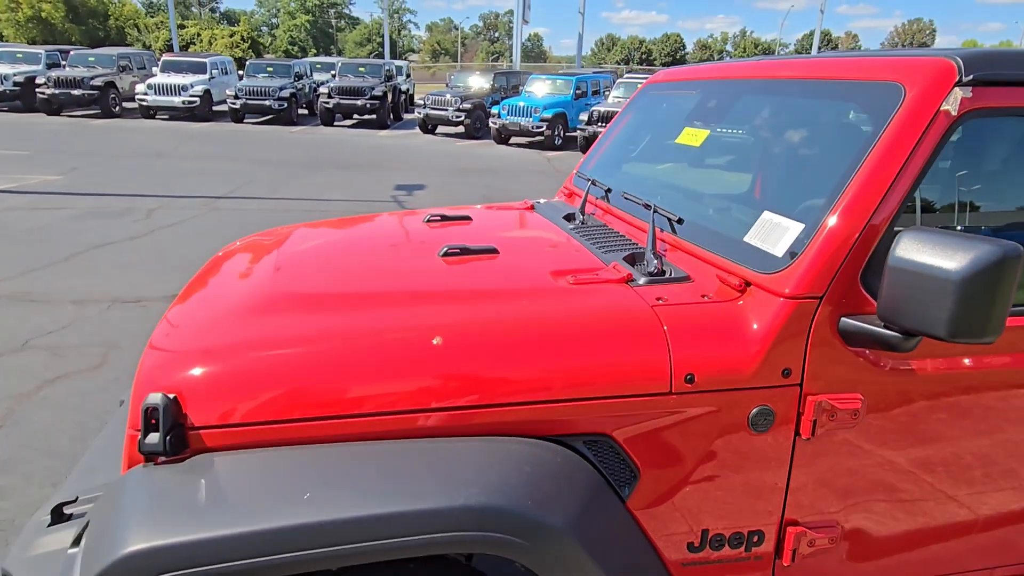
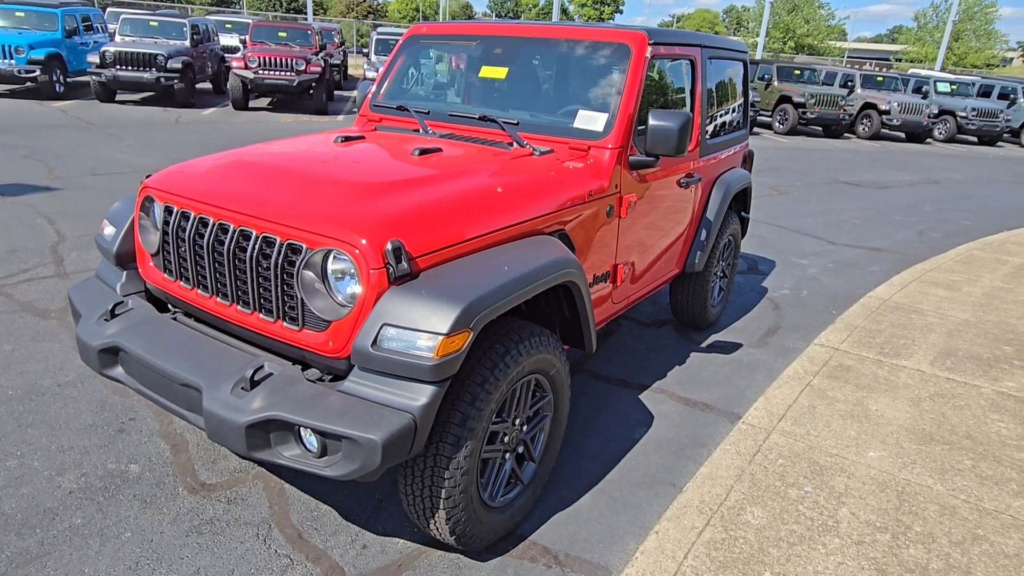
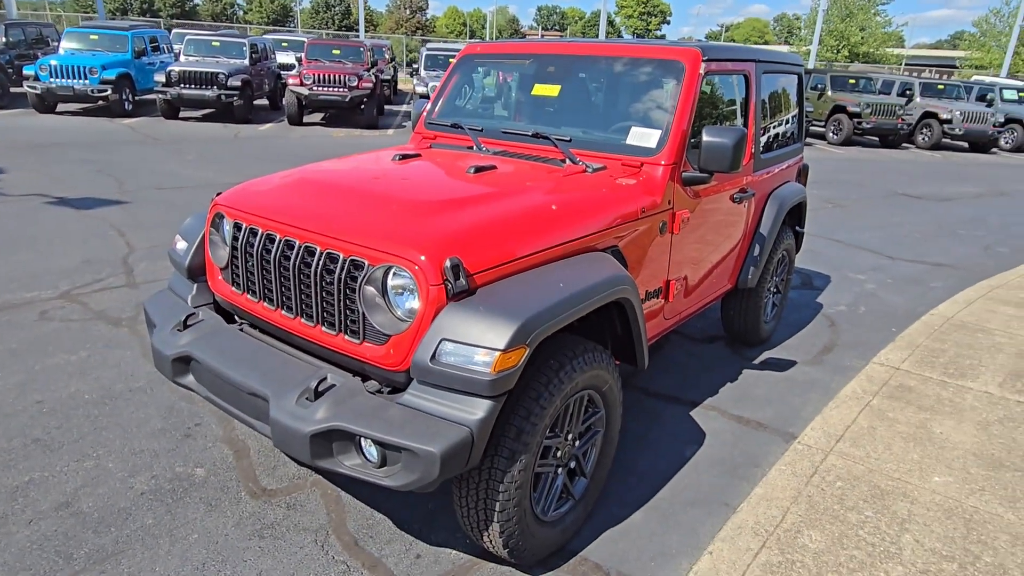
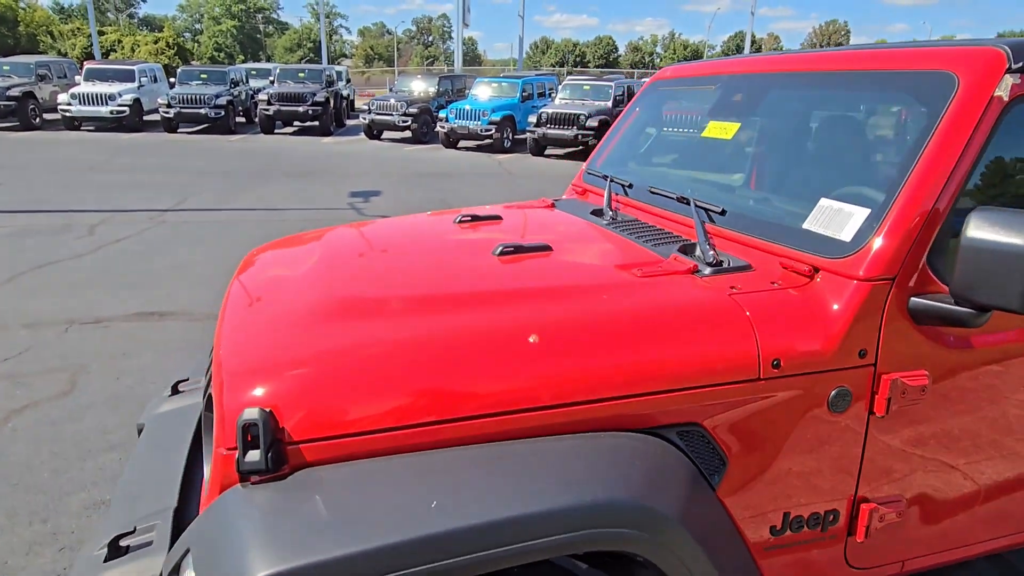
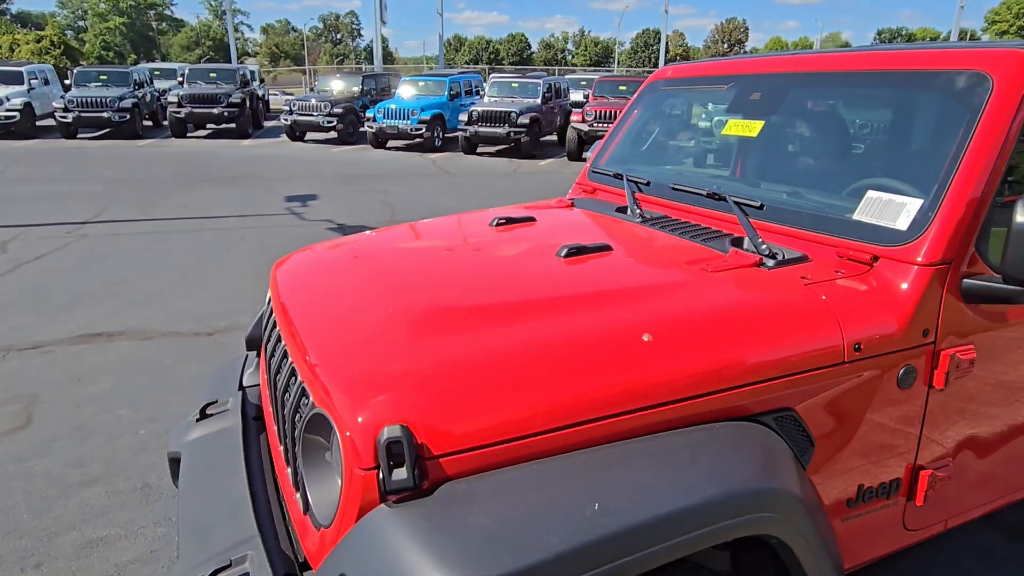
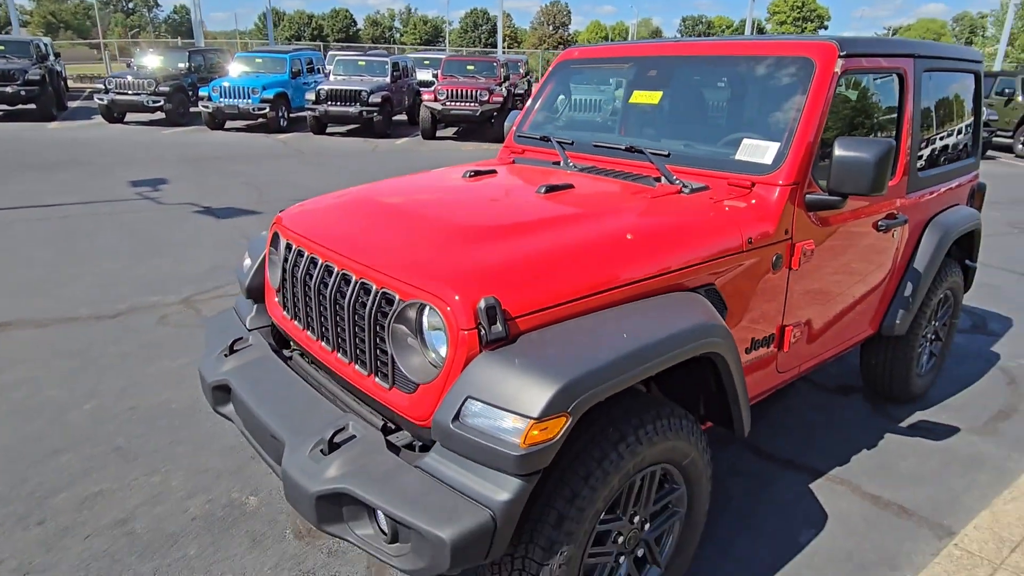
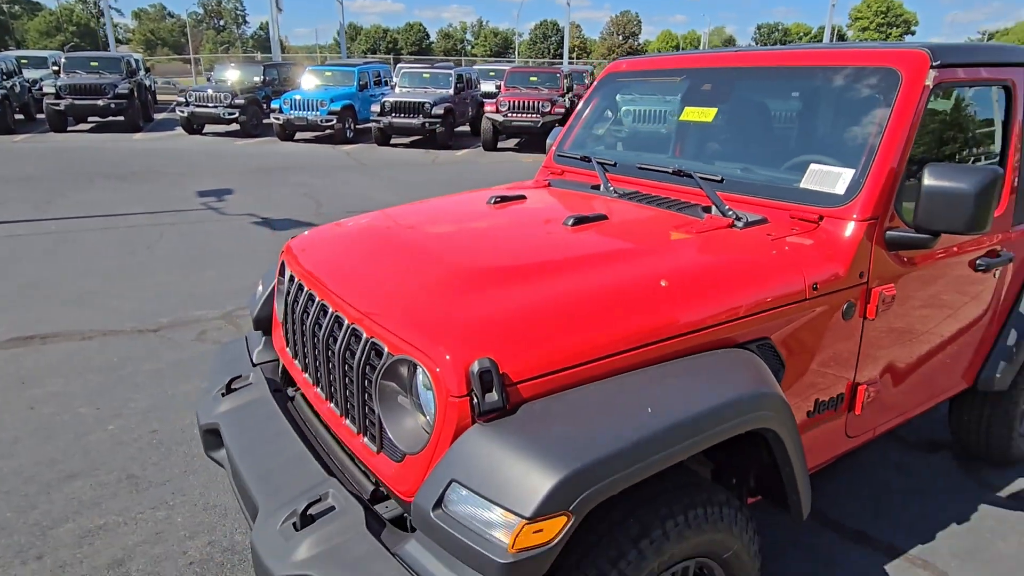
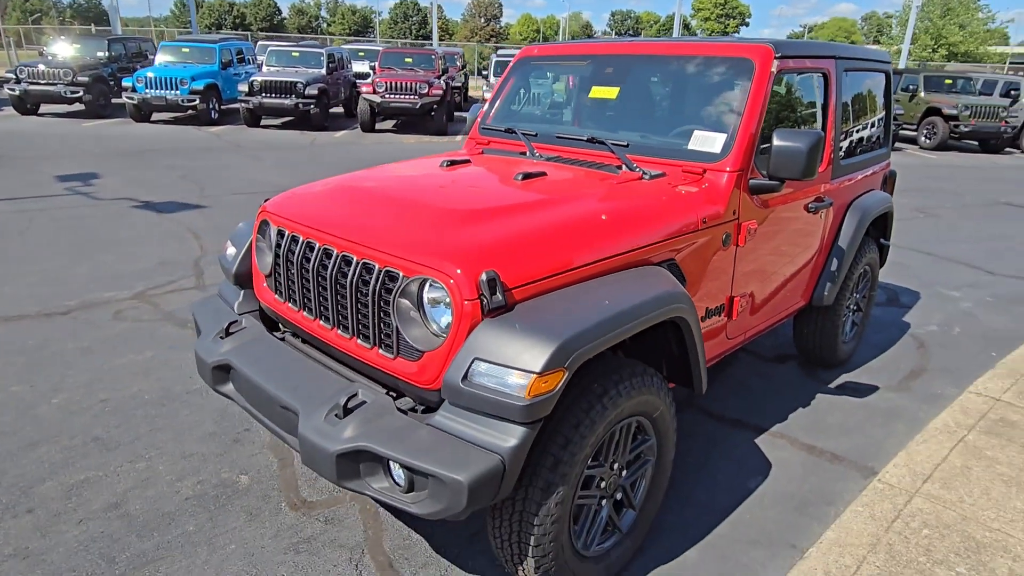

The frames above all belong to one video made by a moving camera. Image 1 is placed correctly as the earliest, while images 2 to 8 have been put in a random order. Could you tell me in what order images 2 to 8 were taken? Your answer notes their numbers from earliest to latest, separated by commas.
4, 5, 7, 6, 8, 3, 2
